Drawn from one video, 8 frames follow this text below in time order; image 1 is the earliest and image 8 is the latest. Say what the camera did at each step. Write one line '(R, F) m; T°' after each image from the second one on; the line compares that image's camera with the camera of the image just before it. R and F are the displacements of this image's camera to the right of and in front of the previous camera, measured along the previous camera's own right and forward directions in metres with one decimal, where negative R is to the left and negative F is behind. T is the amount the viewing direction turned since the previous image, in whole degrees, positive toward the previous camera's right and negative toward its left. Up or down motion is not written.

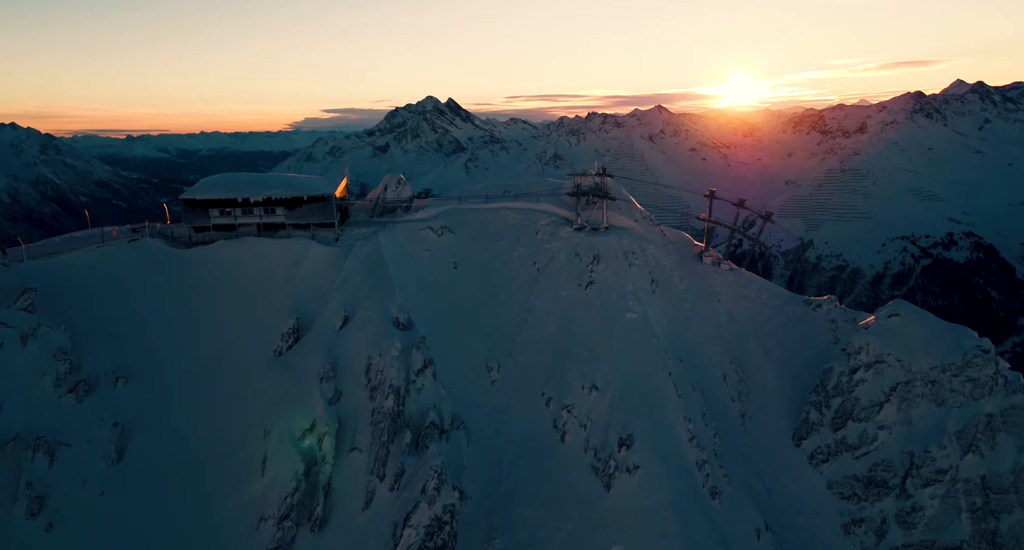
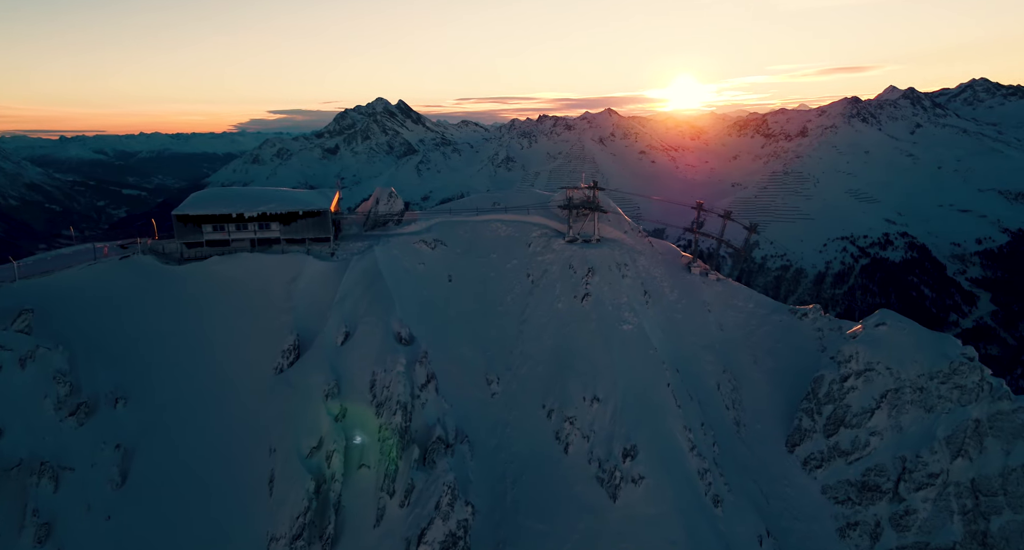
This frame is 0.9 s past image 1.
(-1.4, -0.4) m; +2°
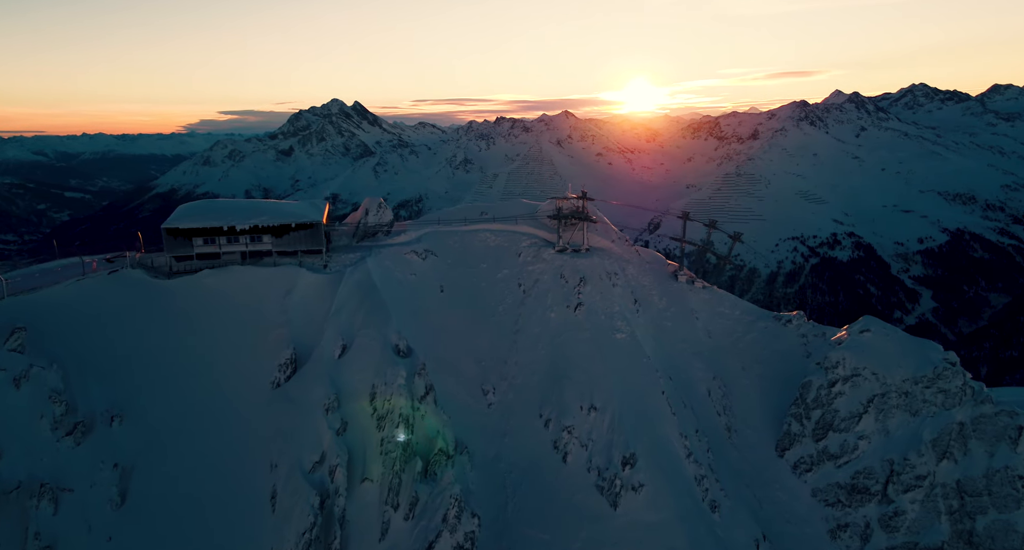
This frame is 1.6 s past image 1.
(-1.2, -0.4) m; +2°
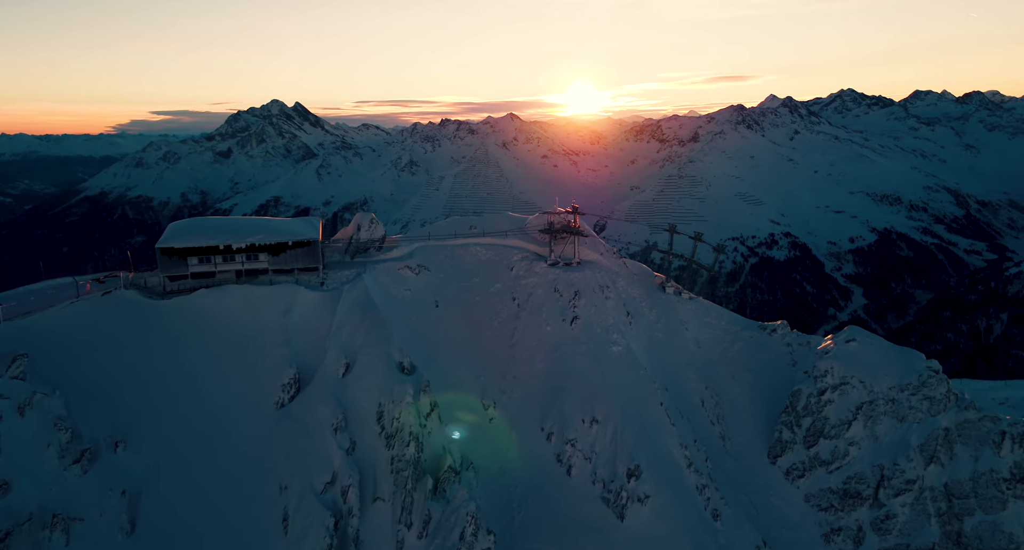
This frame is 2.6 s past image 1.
(-1.7, -0.6) m; +3°
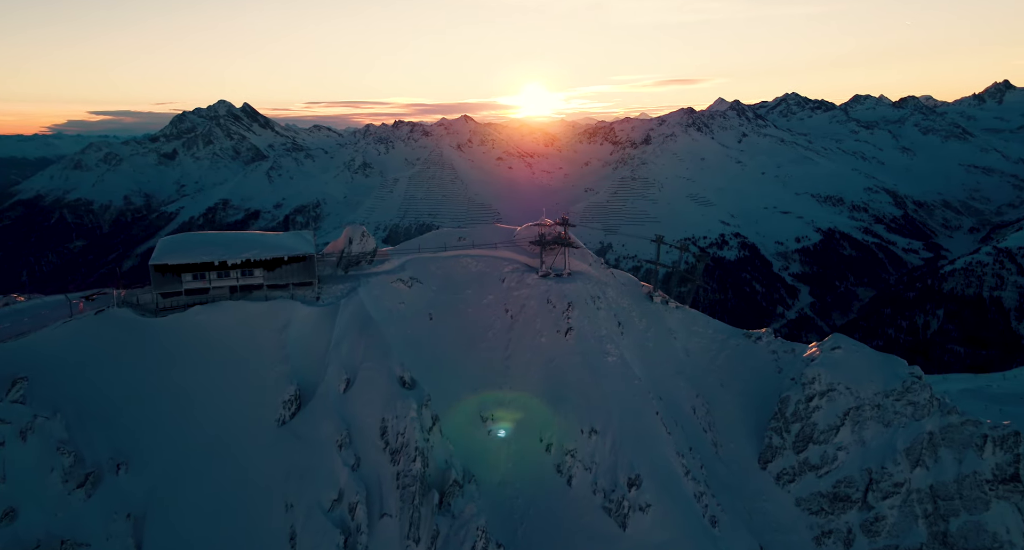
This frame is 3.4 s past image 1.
(-1.4, -0.6) m; +2°
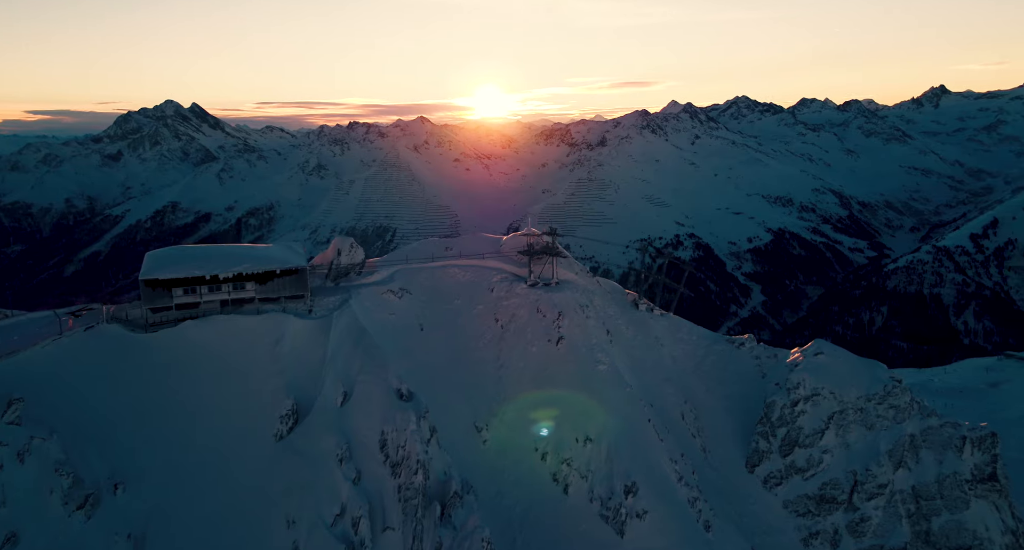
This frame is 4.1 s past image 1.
(-1.2, -0.5) m; +2°
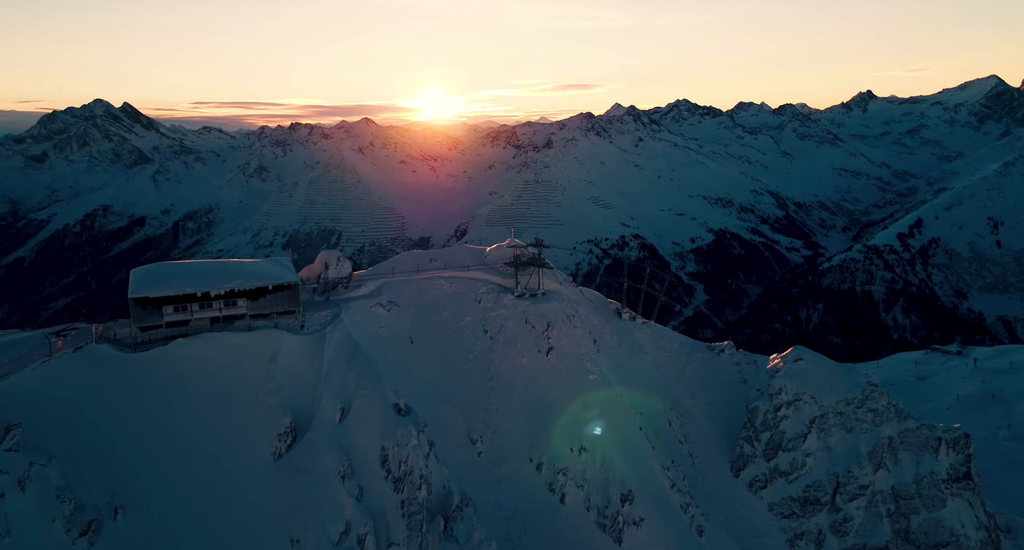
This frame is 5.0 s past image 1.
(-1.5, -0.7) m; +3°
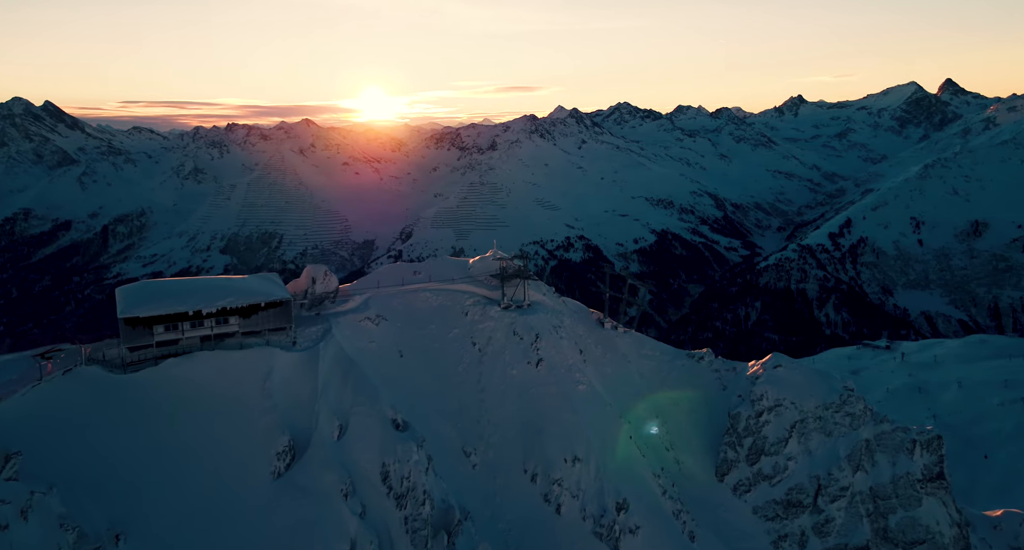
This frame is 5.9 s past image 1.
(-1.6, -0.8) m; +3°
